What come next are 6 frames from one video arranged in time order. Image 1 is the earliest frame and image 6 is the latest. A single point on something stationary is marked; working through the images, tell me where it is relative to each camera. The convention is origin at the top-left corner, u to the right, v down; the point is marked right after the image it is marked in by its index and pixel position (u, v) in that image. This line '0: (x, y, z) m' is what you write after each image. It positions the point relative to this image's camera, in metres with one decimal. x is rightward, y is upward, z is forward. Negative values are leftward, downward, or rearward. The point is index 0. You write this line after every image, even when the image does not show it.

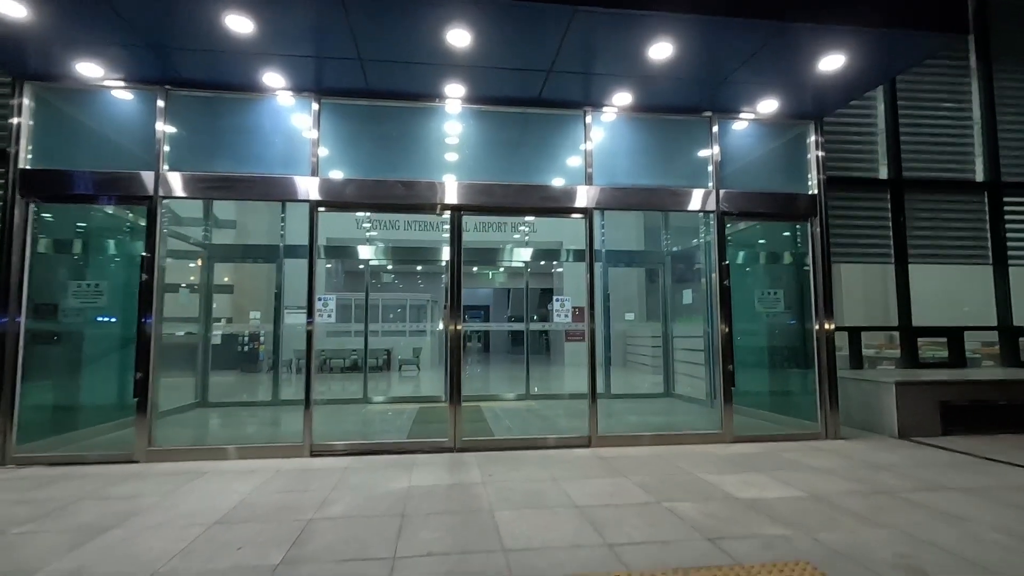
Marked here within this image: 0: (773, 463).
0: (+2.5, -1.6, +5.1) m
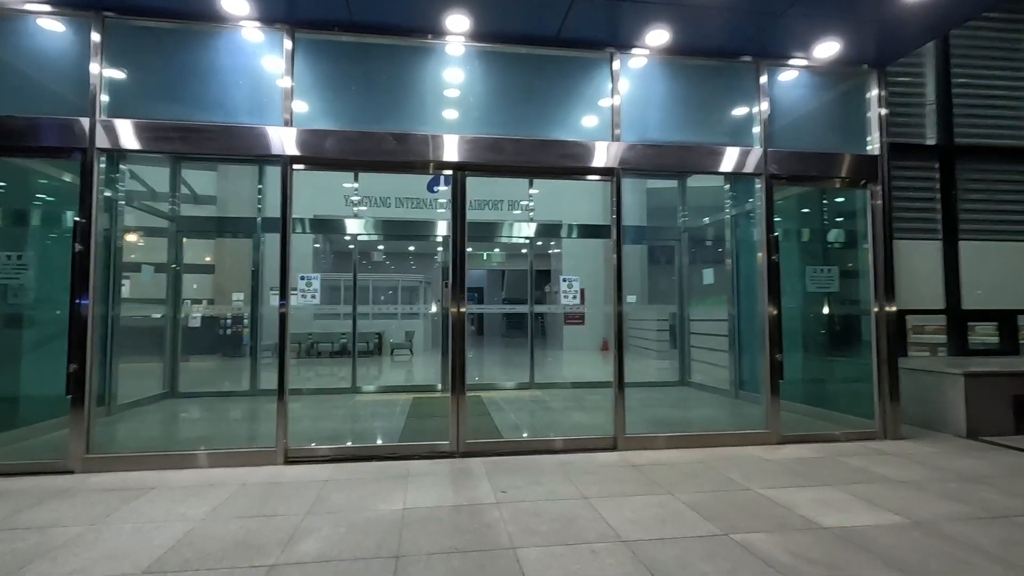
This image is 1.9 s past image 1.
0: (+2.6, -1.4, +4.3) m
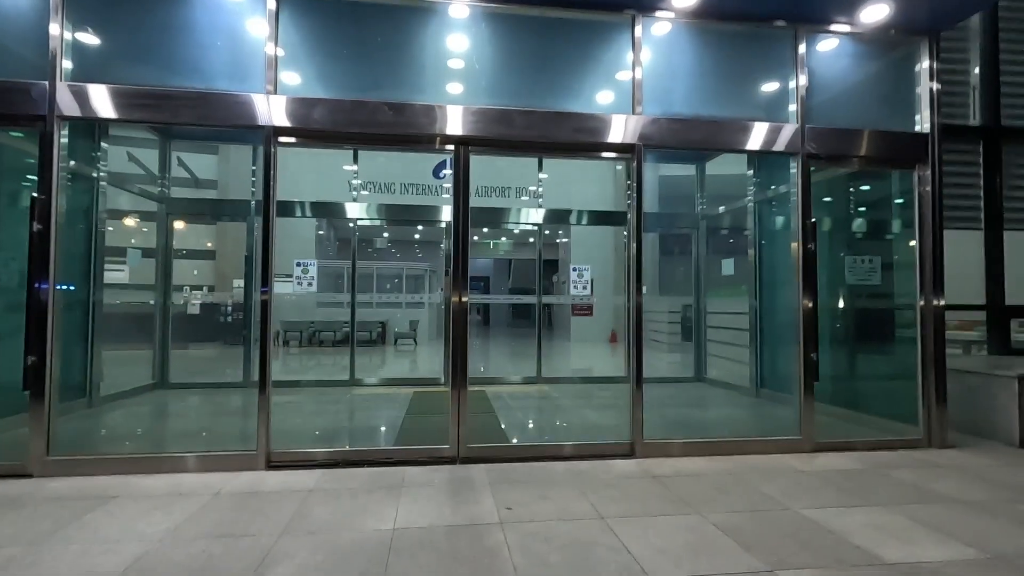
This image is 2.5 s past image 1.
0: (+2.6, -1.4, +3.8) m
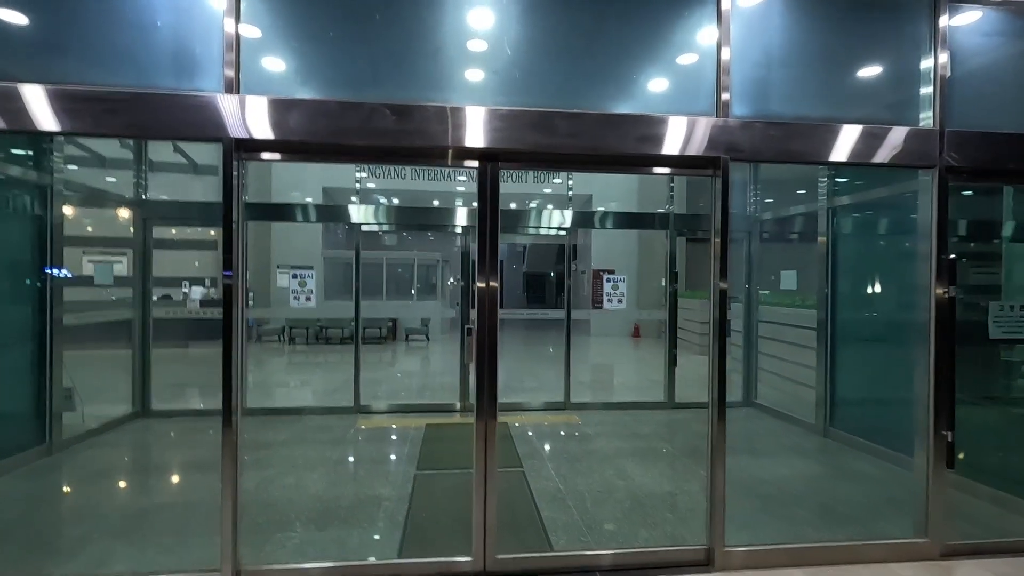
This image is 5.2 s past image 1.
0: (+2.9, -1.8, +2.7) m
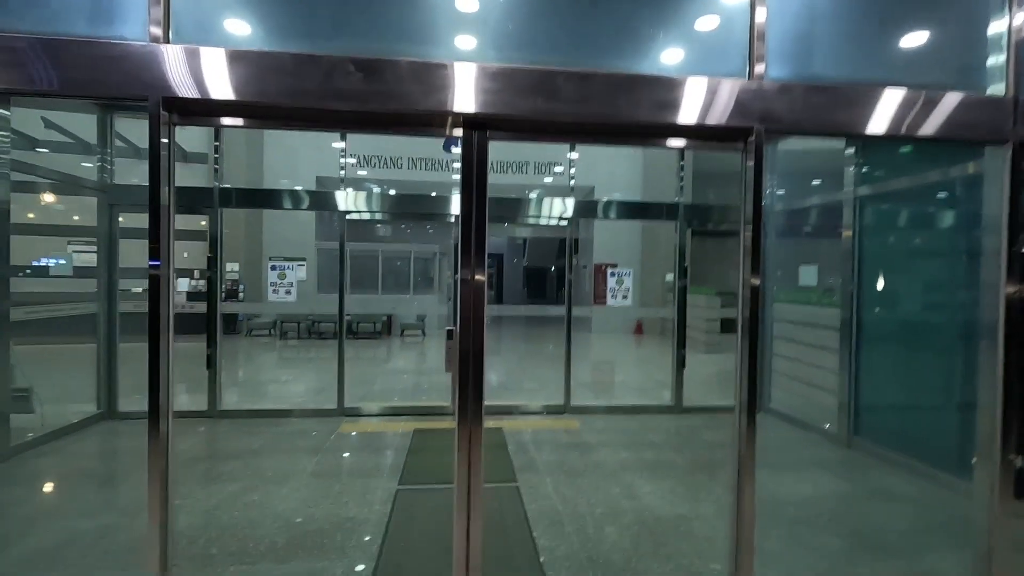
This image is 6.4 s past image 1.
0: (+2.8, -1.8, +2.2) m
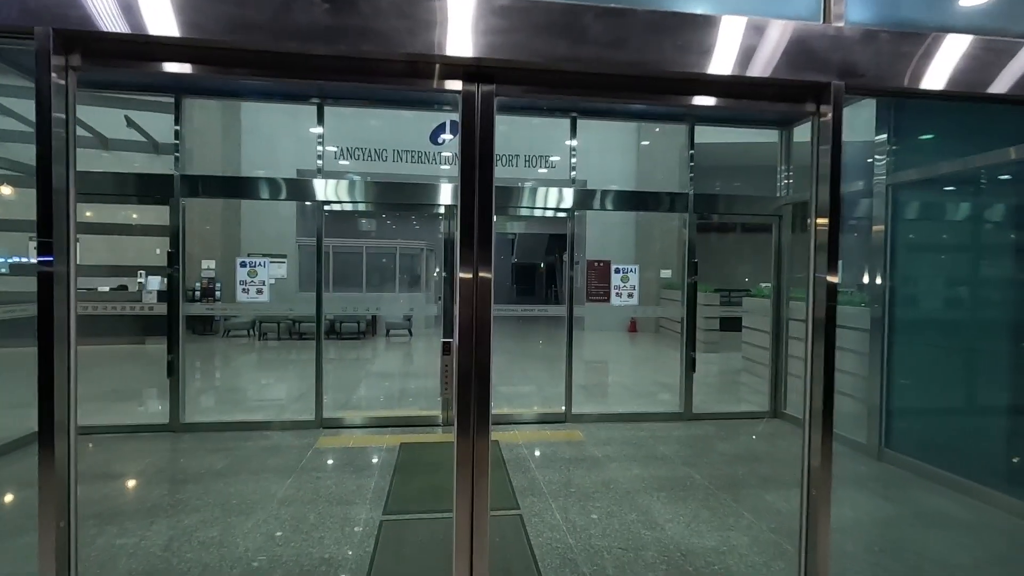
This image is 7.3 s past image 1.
0: (+2.9, -1.8, +1.6) m
